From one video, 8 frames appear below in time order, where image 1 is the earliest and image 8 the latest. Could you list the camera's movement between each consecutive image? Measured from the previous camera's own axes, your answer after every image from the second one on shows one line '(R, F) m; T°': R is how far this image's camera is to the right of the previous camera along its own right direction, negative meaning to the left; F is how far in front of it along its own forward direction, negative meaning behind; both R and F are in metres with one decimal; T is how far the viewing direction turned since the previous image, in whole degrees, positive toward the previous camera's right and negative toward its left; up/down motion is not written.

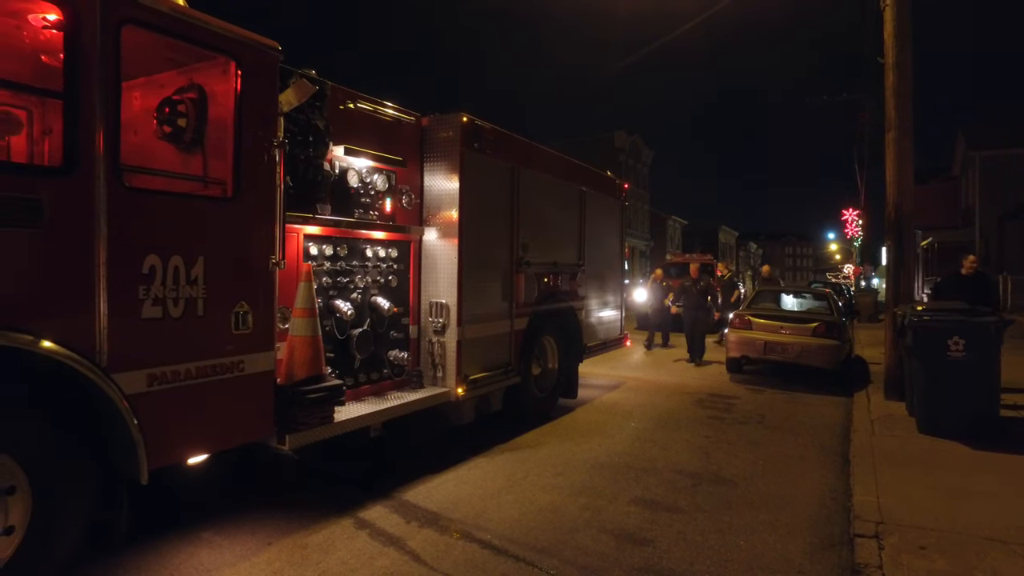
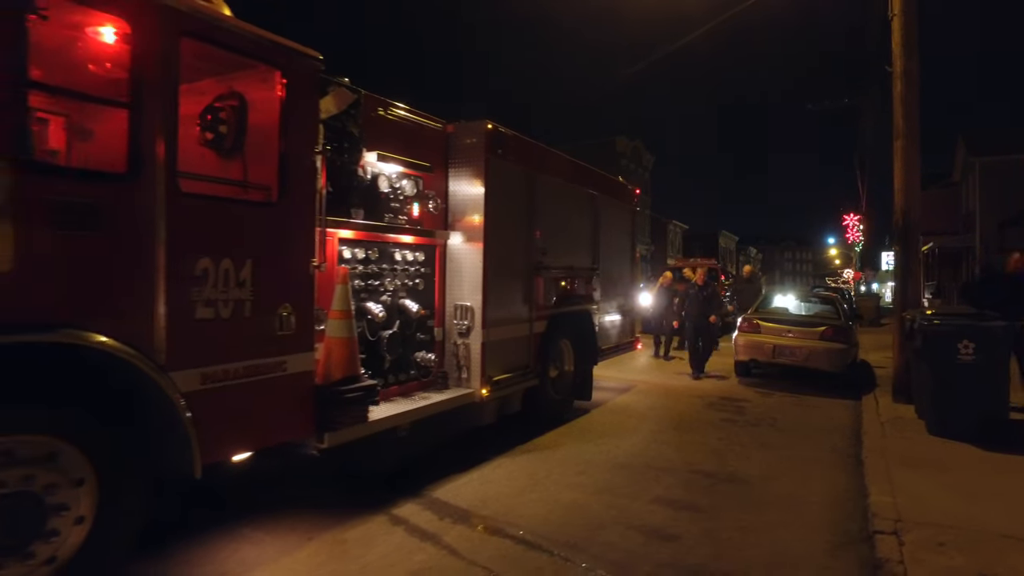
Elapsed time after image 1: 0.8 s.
(-0.3, -0.1) m; 0°
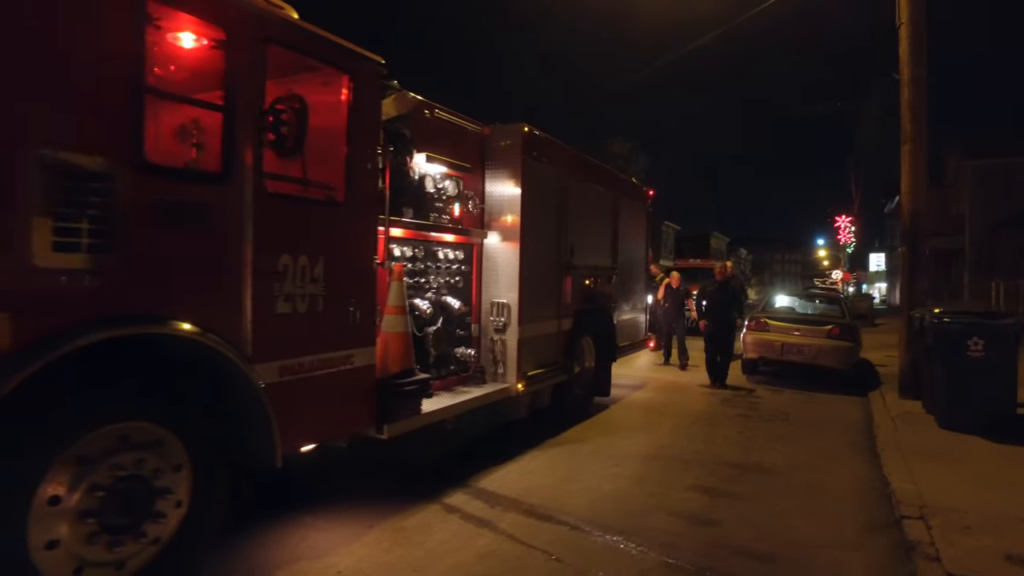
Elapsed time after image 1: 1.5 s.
(-0.5, -0.2) m; +1°
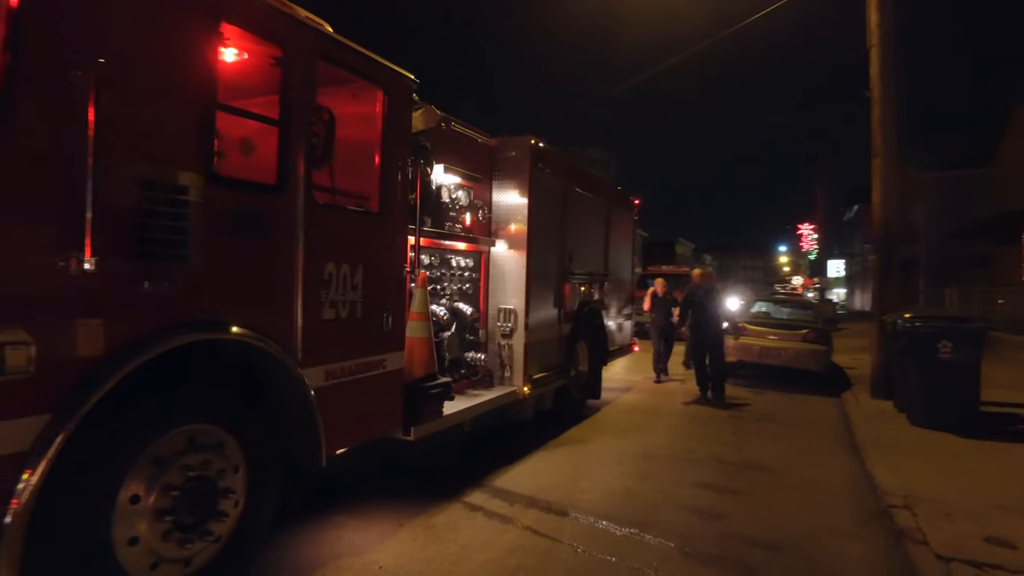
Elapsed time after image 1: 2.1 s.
(-0.5, -0.2) m; +3°
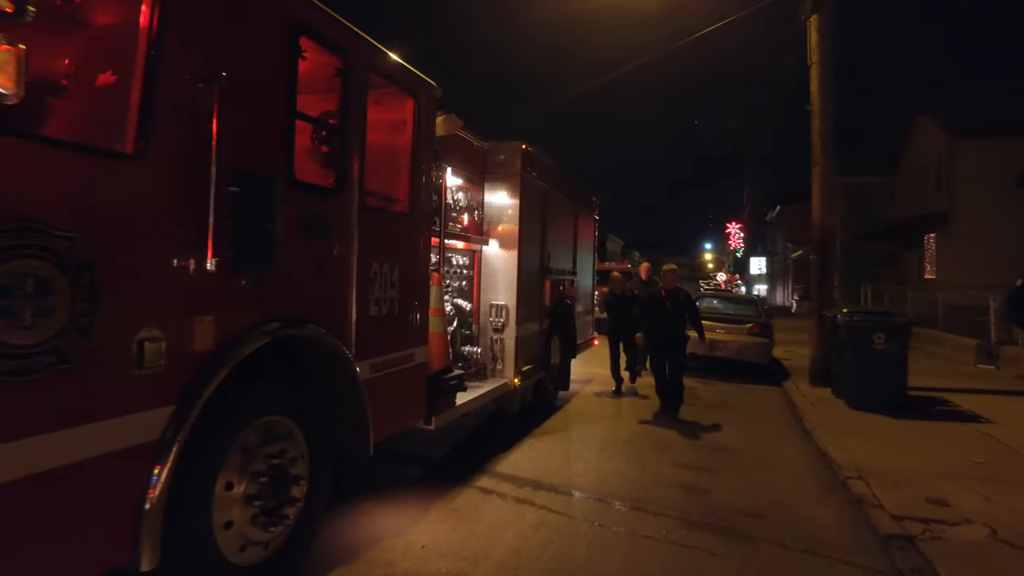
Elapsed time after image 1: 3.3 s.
(-0.8, -0.3) m; +7°
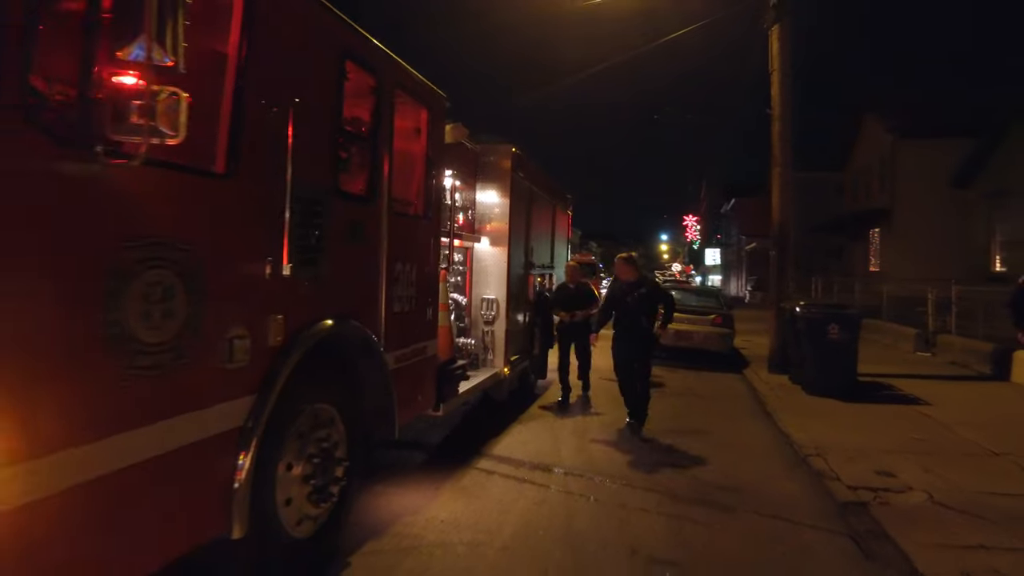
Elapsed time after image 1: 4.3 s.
(-0.4, -0.4) m; +4°
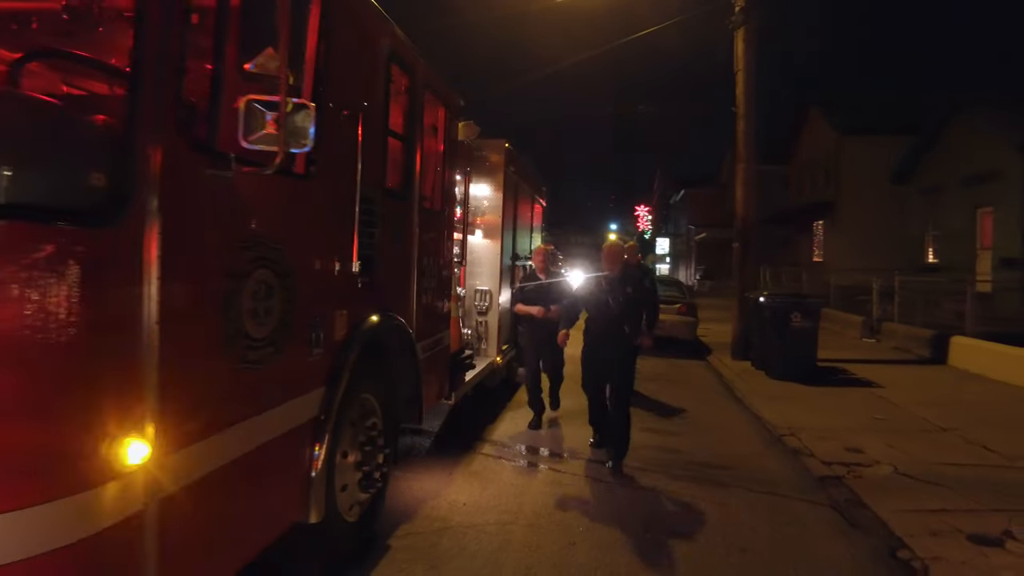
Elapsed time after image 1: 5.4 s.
(-0.6, -0.2) m; +5°
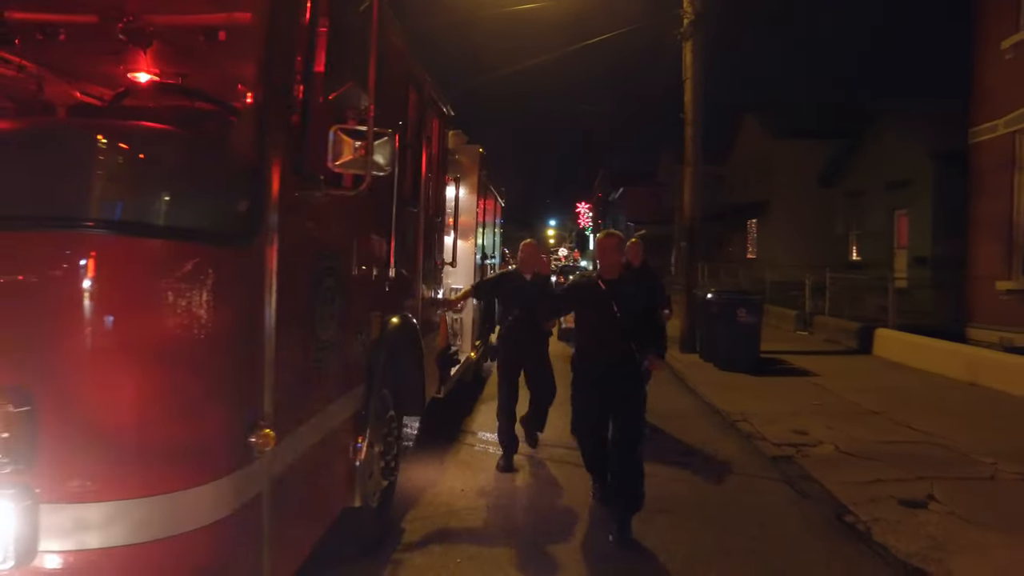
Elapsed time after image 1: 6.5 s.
(-0.5, -0.4) m; +6°
